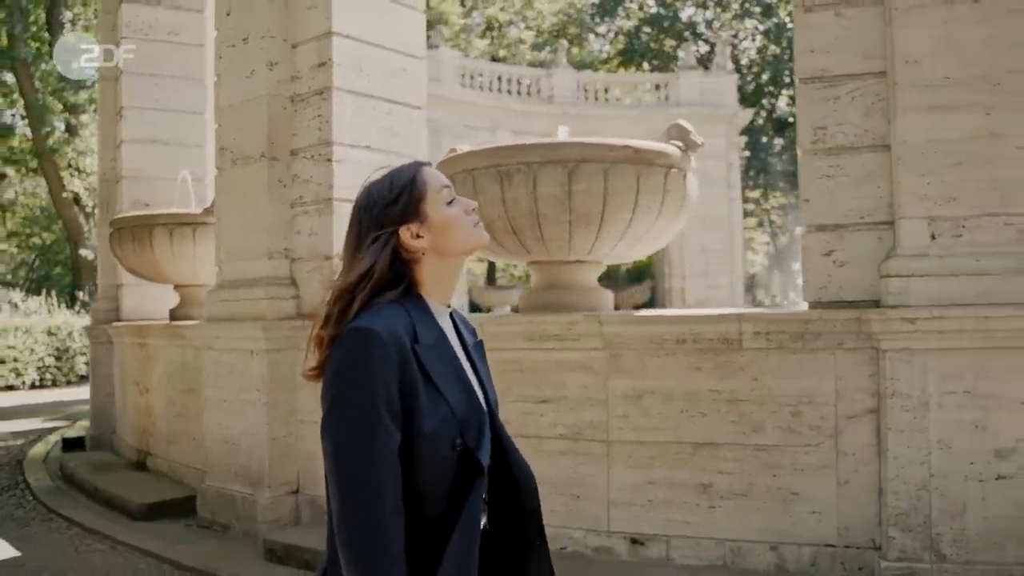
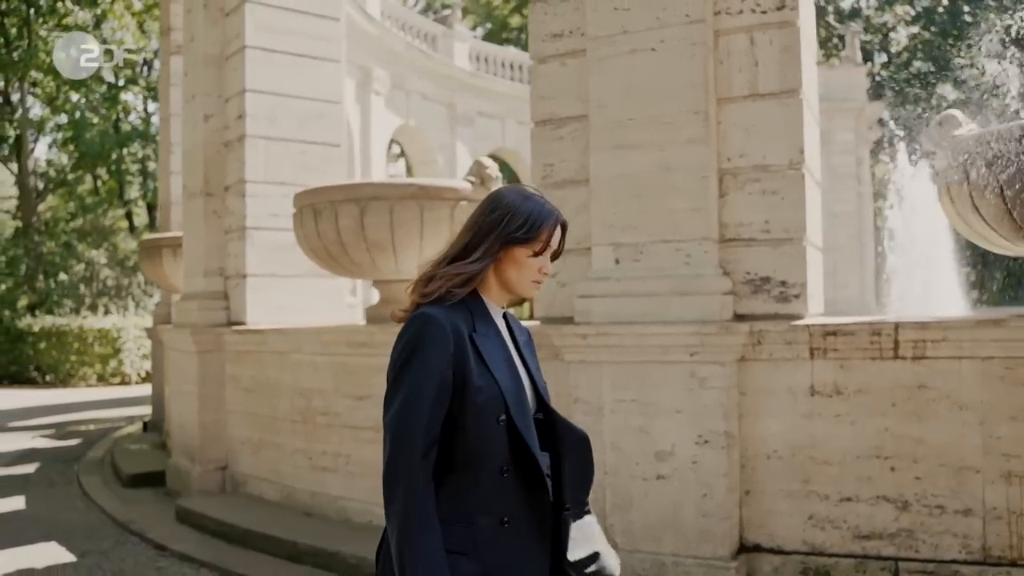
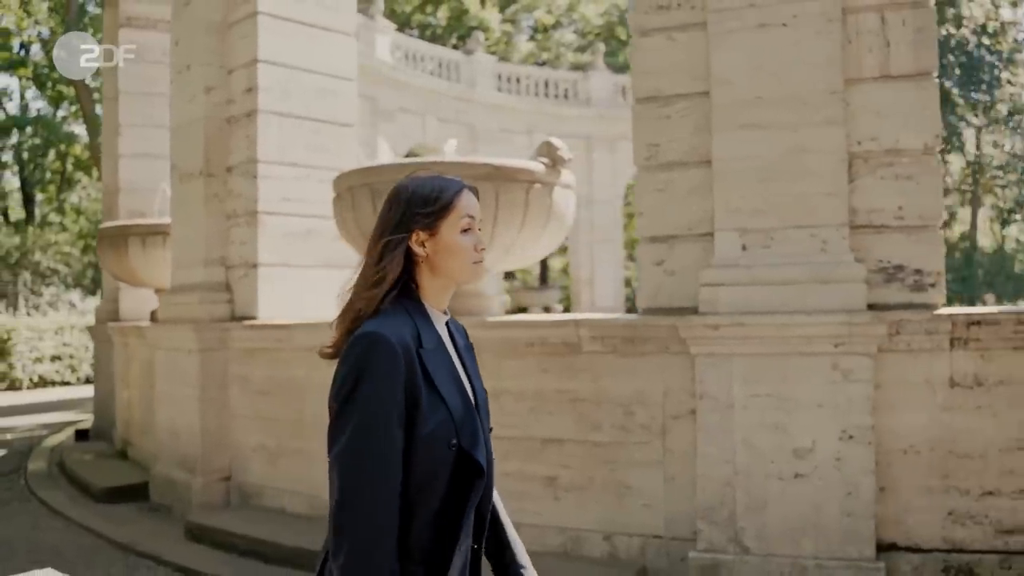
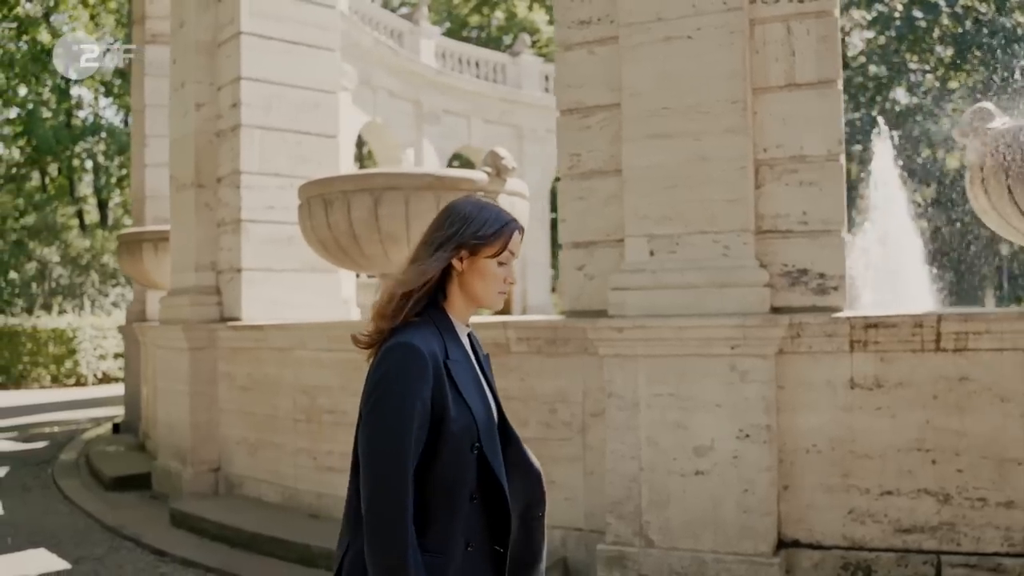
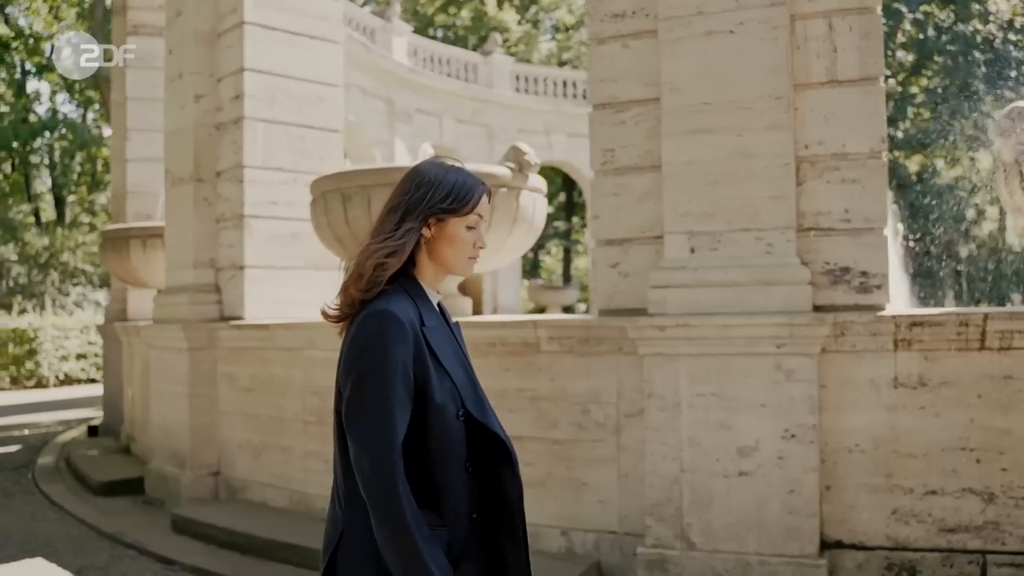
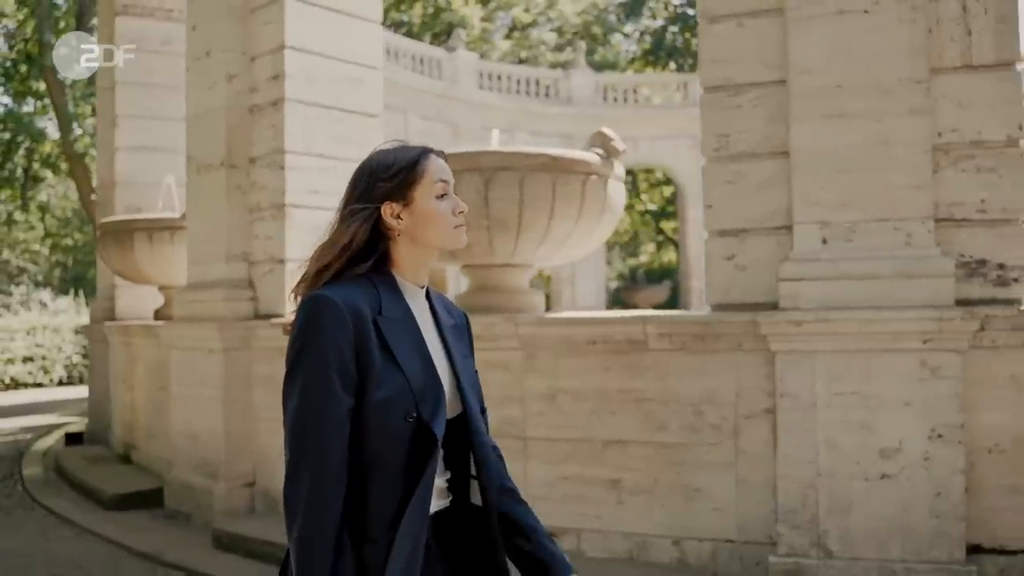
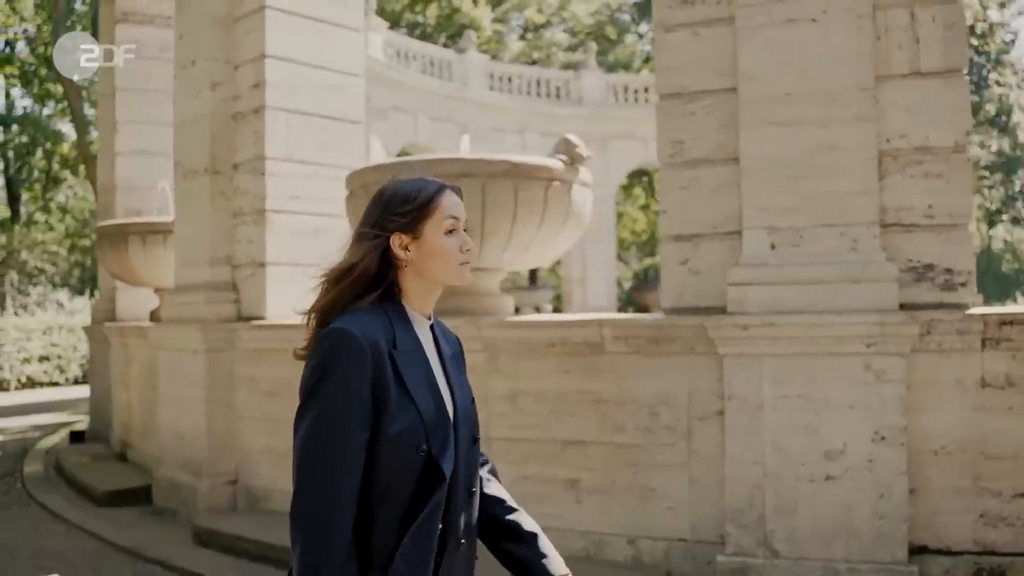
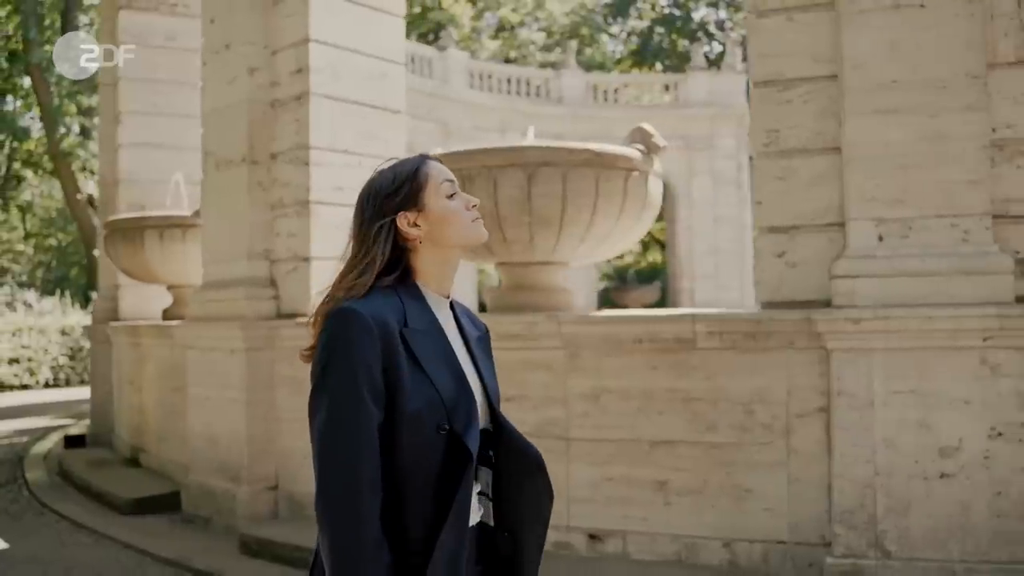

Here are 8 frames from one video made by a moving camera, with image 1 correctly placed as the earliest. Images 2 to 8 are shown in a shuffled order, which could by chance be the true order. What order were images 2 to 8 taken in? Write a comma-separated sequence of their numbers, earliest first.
8, 6, 7, 3, 5, 4, 2
